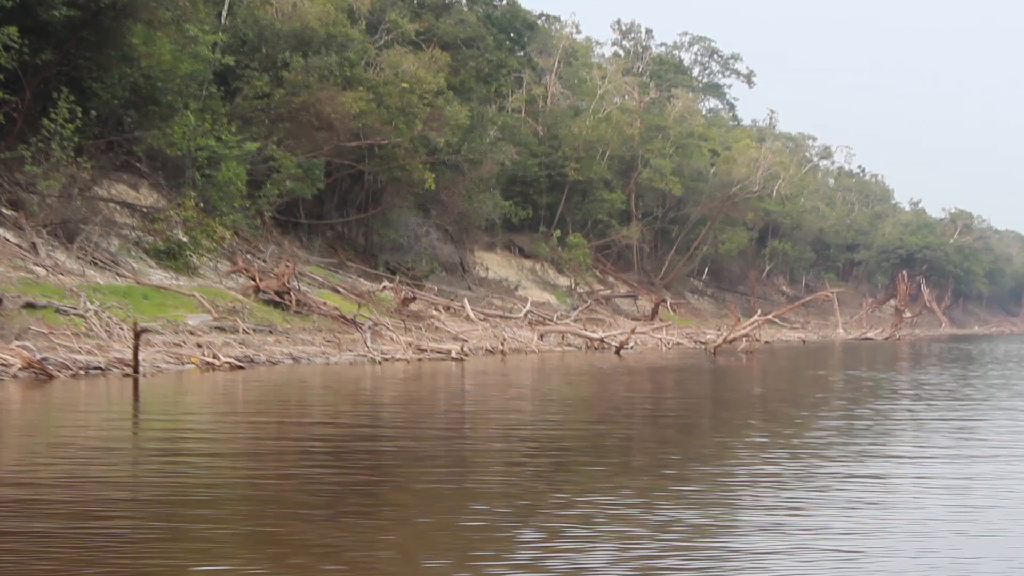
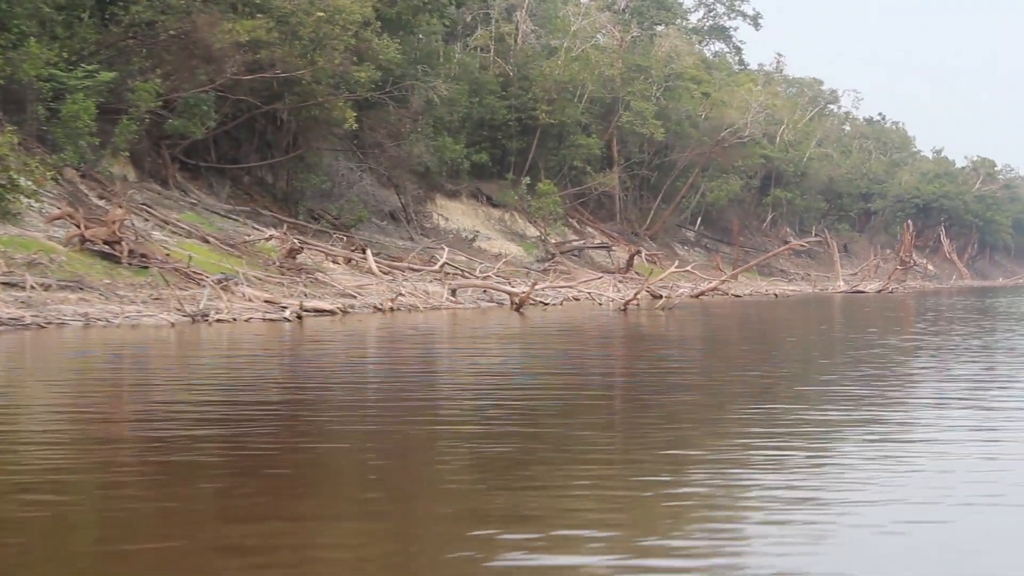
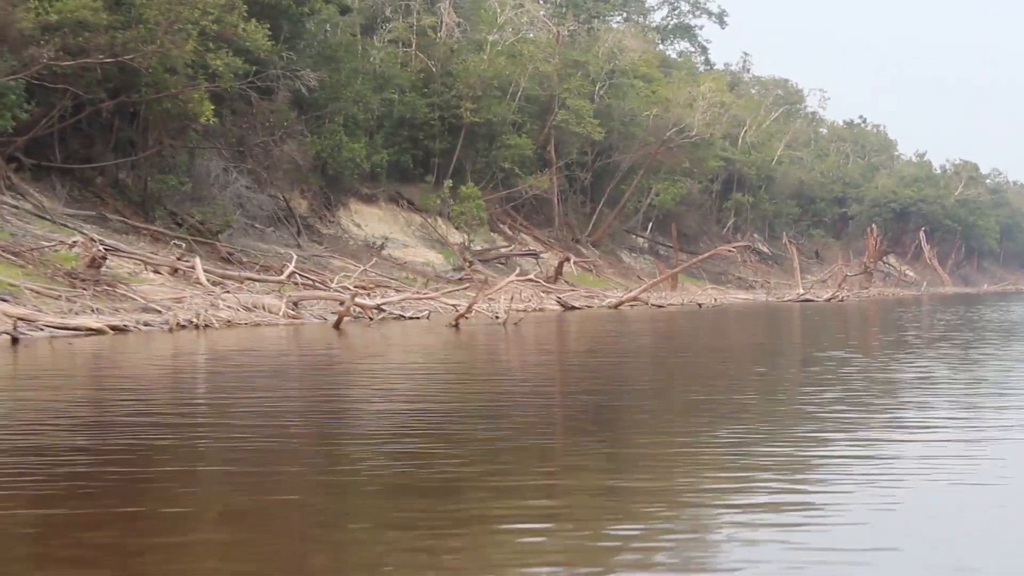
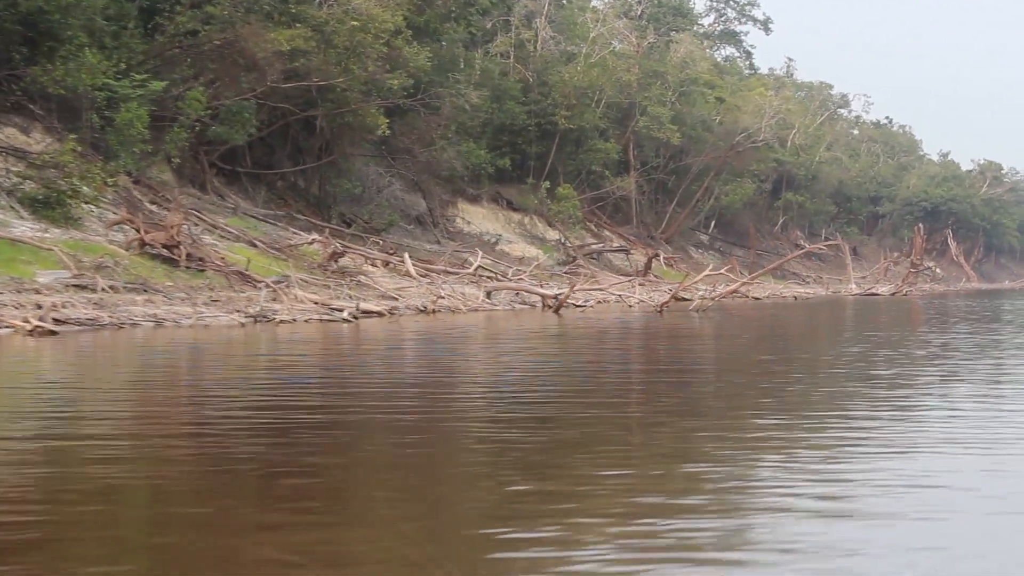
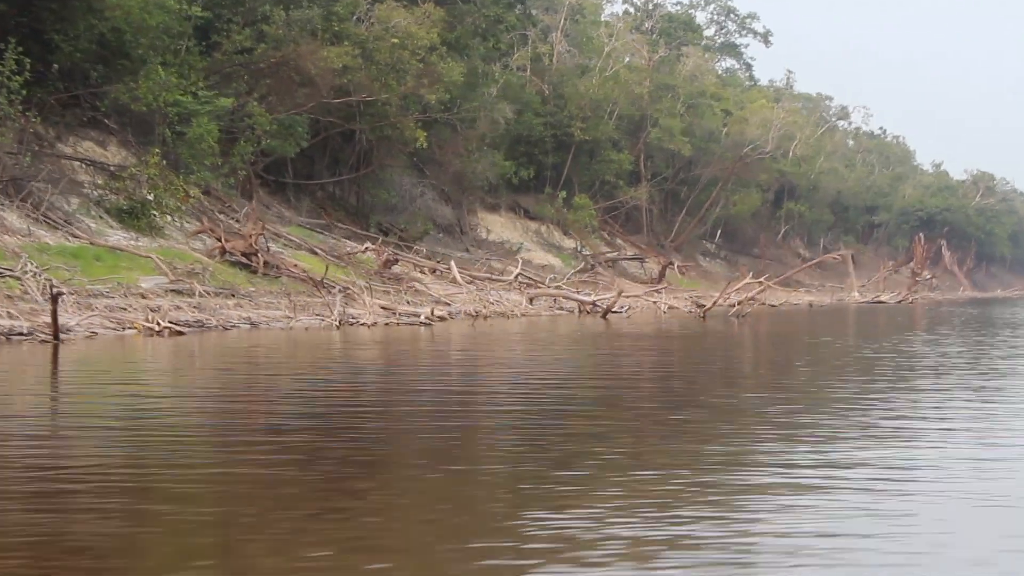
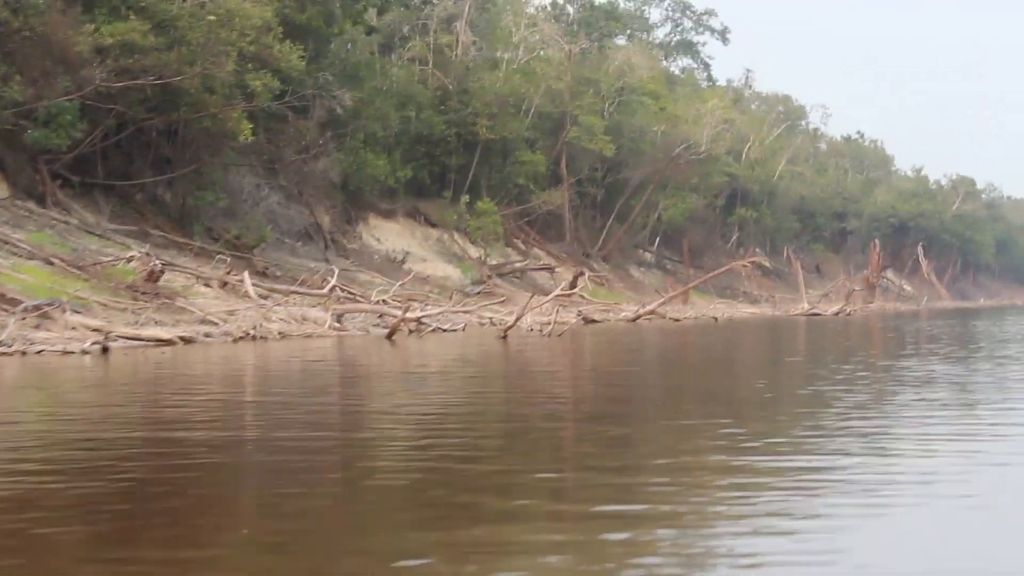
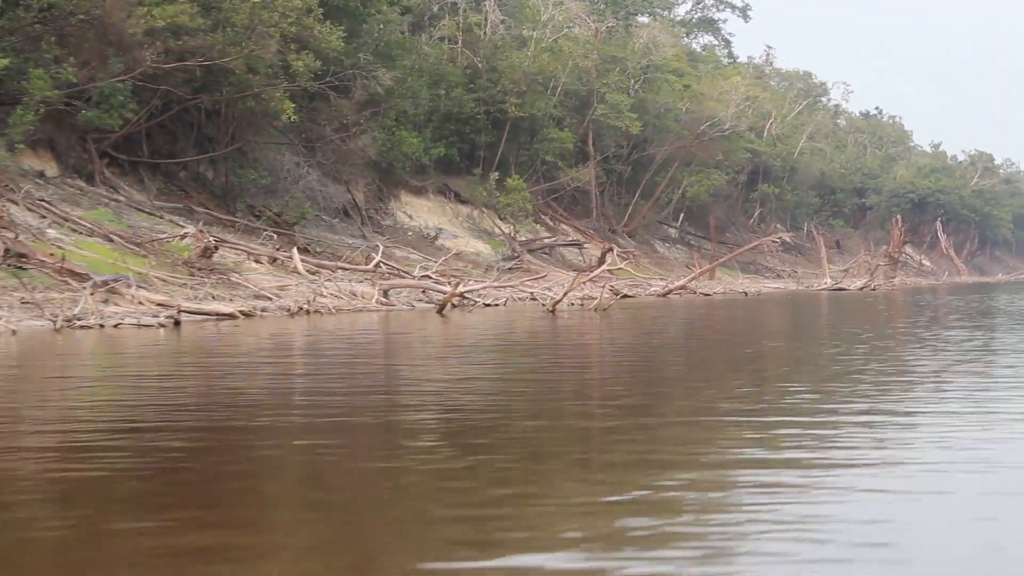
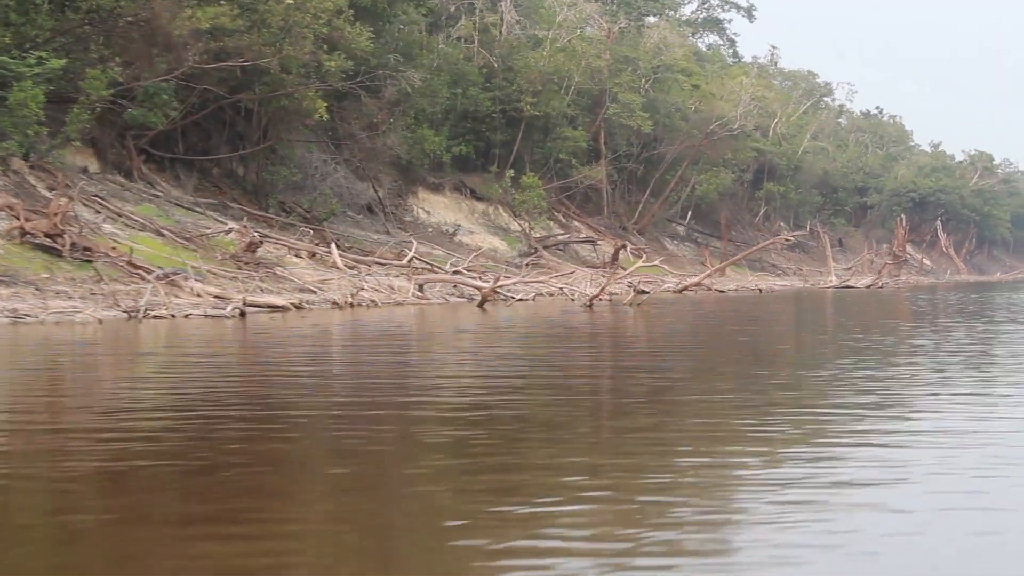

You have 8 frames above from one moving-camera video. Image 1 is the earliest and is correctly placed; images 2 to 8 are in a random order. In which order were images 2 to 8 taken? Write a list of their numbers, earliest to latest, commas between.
5, 4, 2, 8, 7, 6, 3
